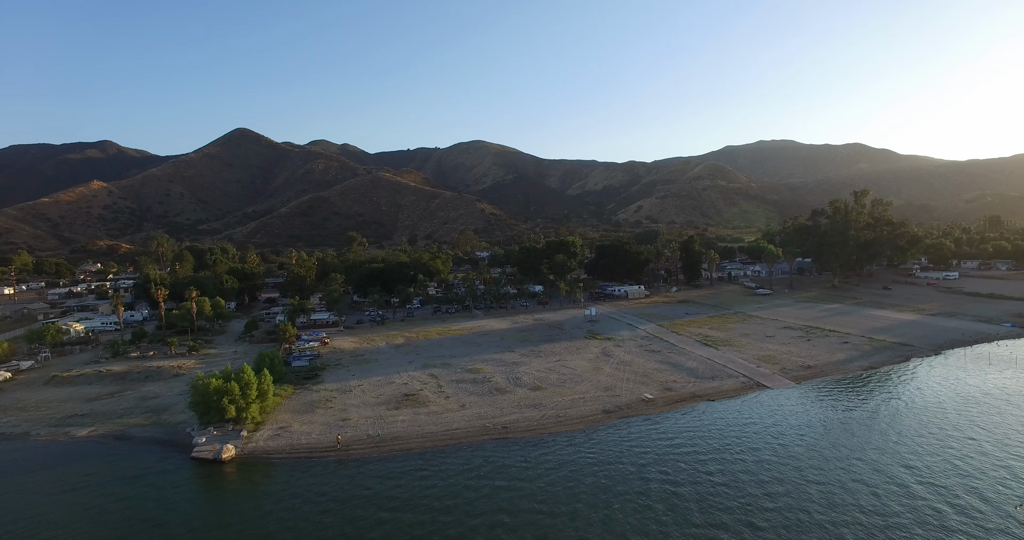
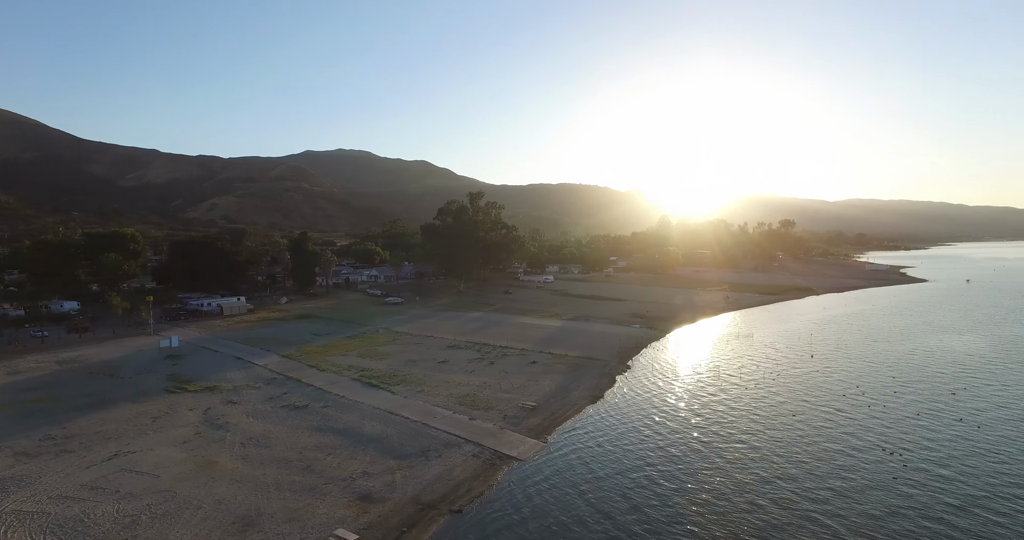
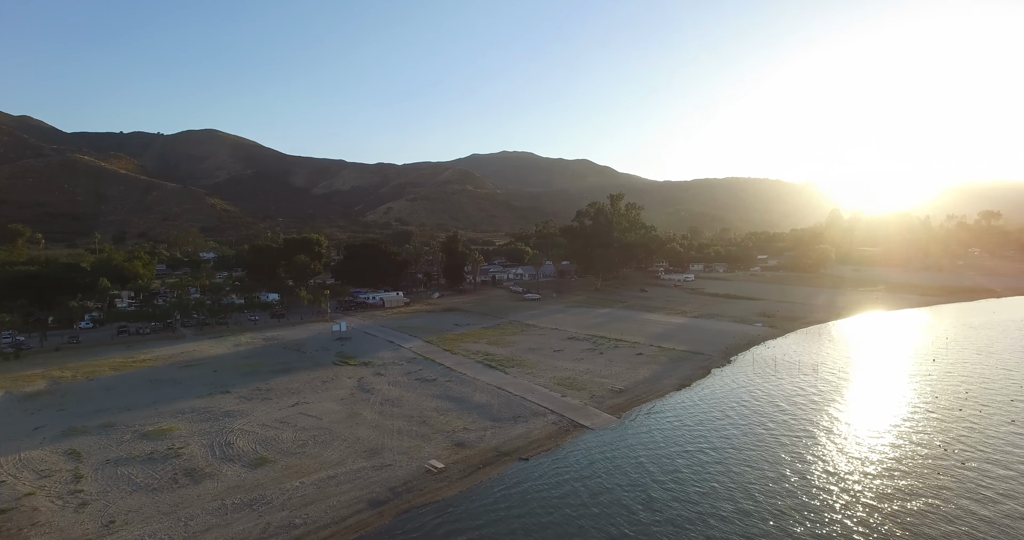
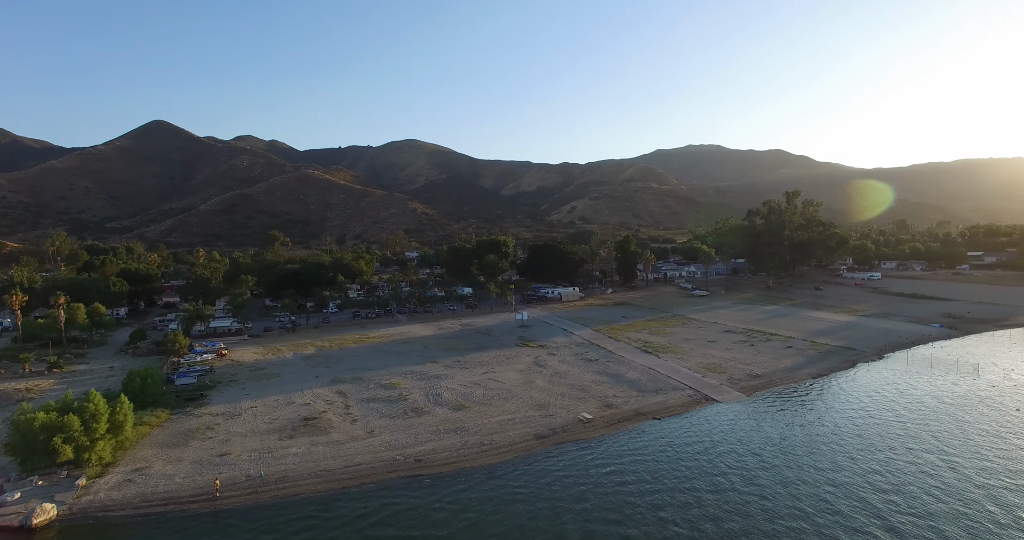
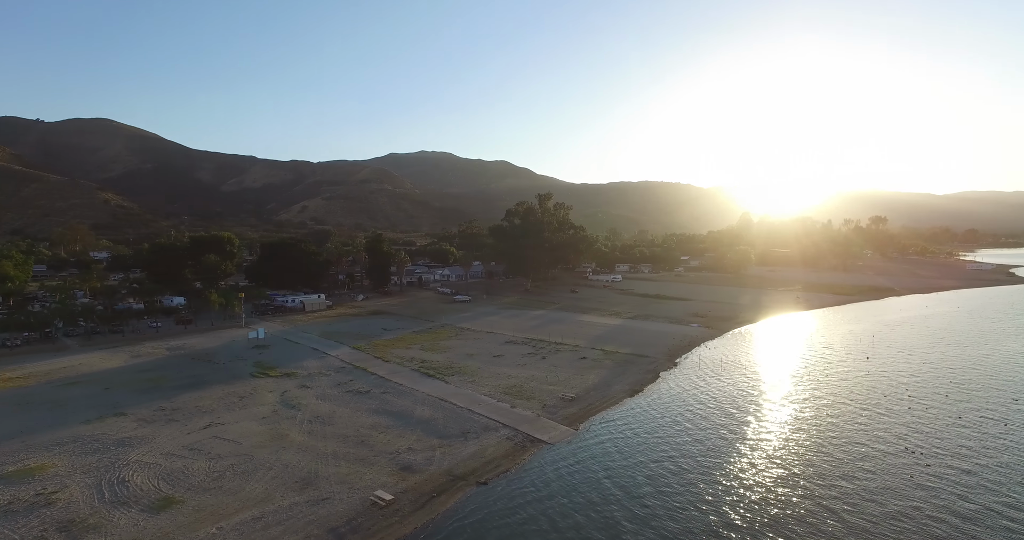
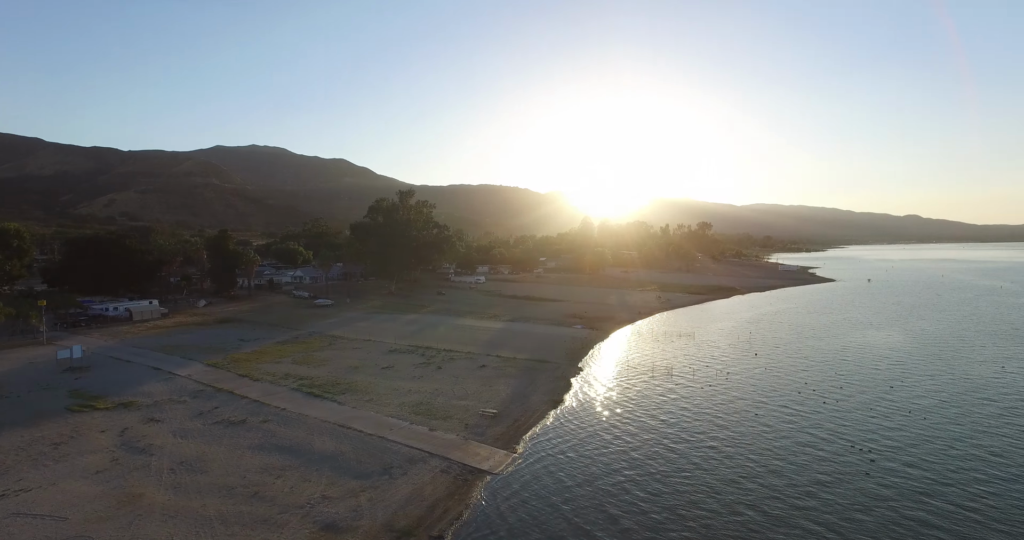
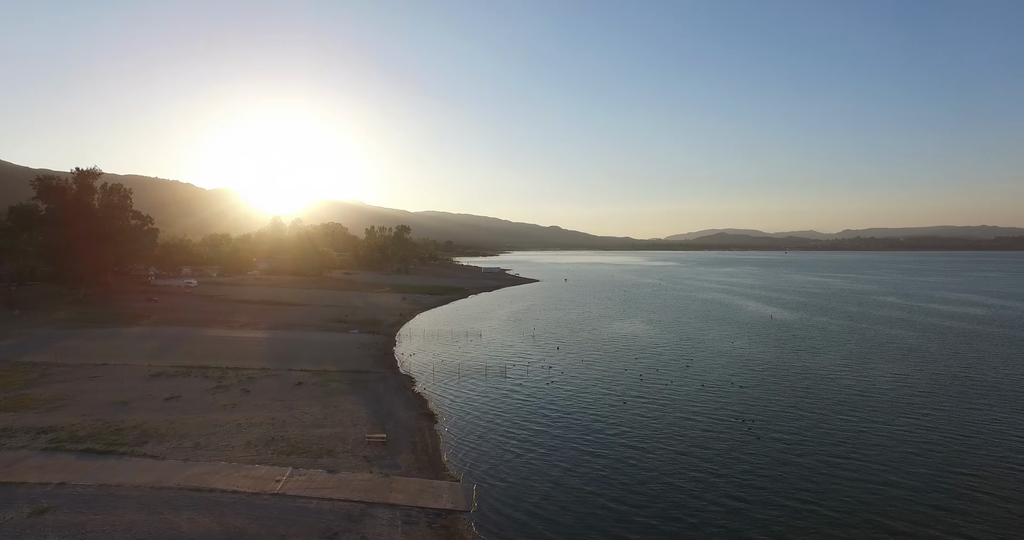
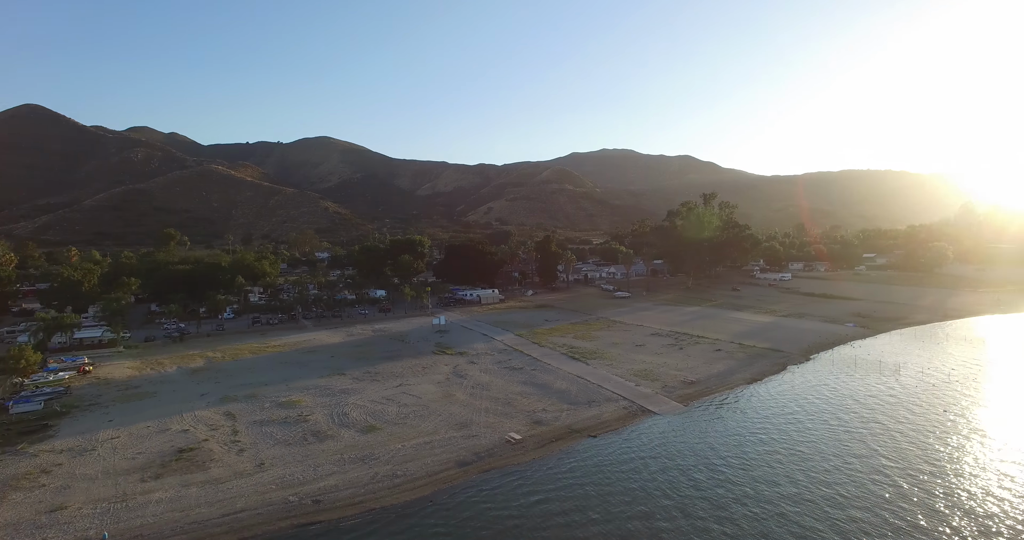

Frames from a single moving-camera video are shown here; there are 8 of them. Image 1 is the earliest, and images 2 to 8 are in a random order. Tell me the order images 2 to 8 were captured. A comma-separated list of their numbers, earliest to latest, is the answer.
4, 8, 3, 5, 2, 6, 7
